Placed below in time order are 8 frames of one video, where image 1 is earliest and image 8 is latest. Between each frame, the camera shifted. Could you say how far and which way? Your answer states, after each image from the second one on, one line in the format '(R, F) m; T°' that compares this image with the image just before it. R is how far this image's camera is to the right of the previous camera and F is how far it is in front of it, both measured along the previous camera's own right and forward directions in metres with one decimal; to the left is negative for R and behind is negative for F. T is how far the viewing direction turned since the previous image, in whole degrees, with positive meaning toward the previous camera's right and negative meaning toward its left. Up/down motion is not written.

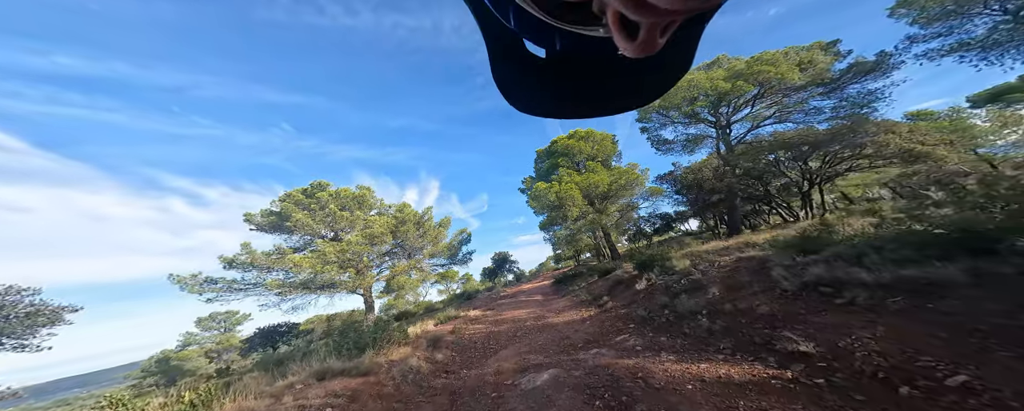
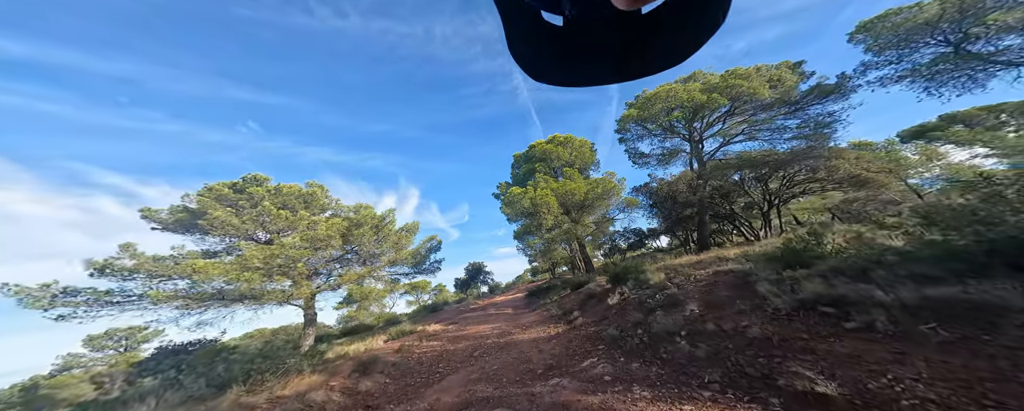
(+0.4, +0.9) m; +4°
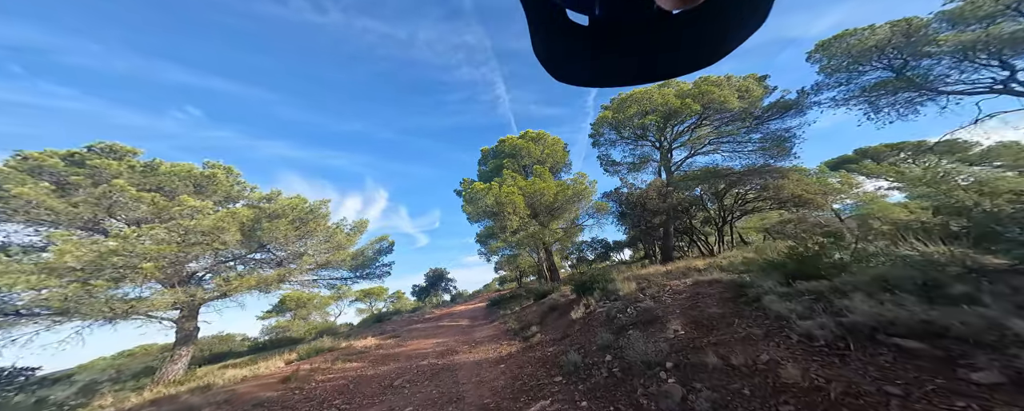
(+0.5, +1.4) m; +7°
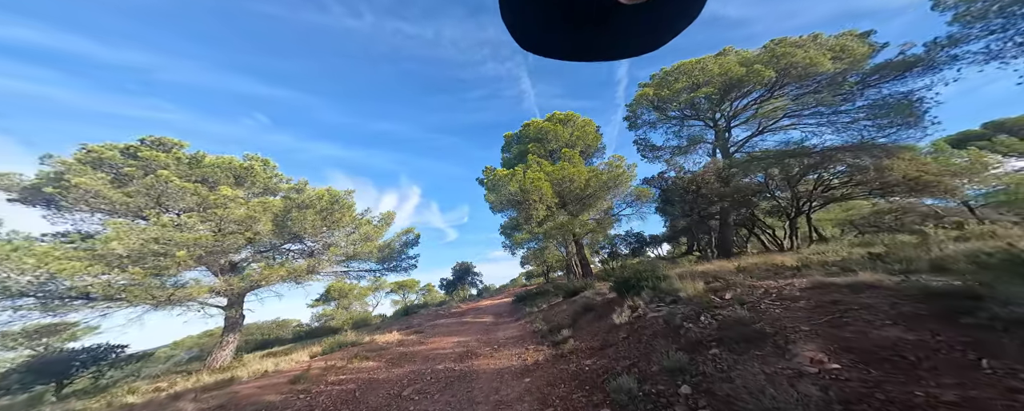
(0.0, +1.2) m; -6°
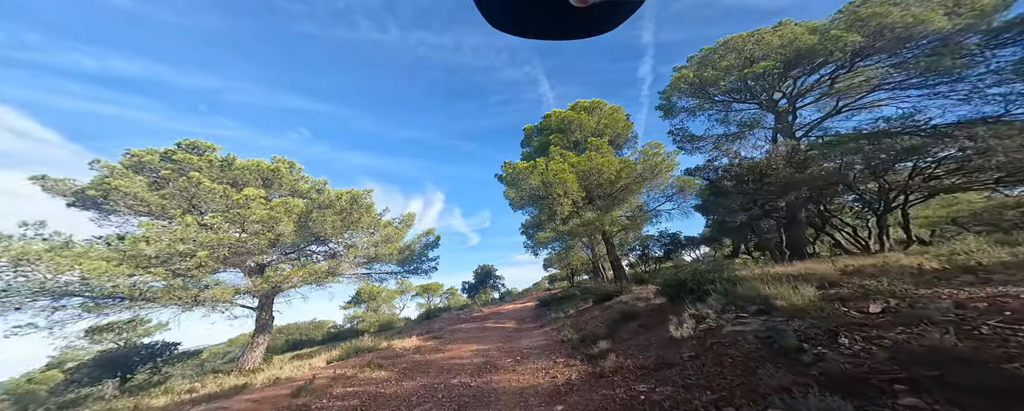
(0.0, +1.0) m; -4°
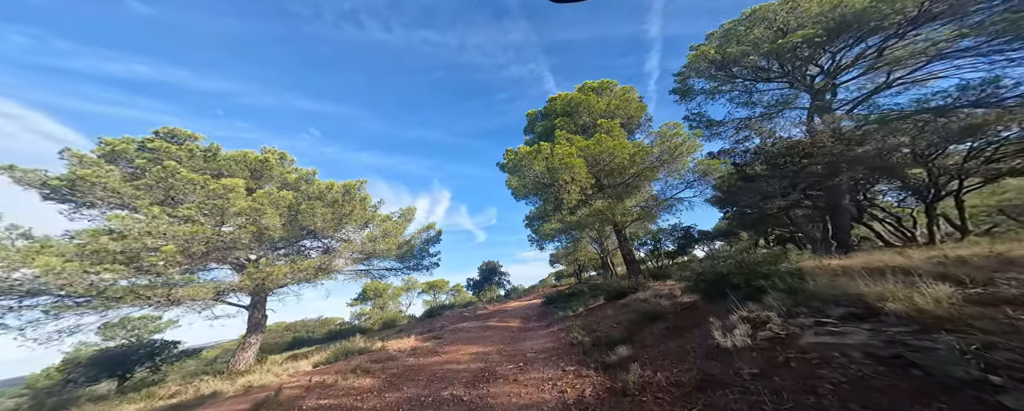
(+0.1, +0.9) m; -1°
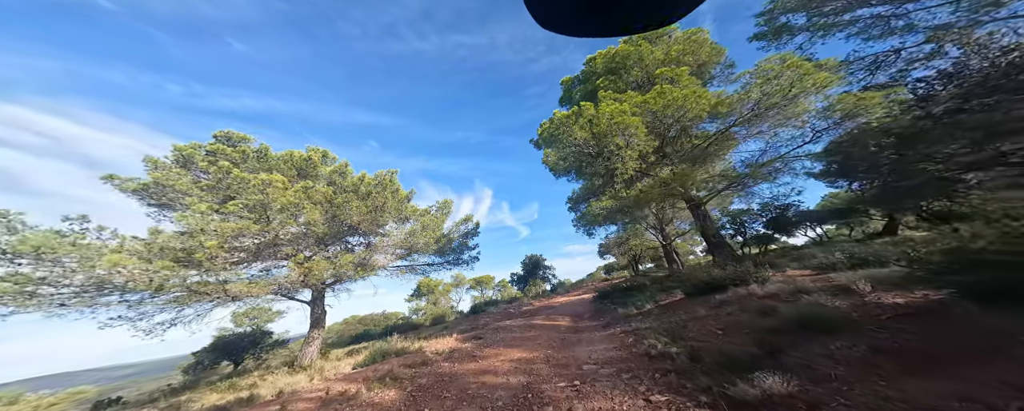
(0.0, +1.6) m; -8°
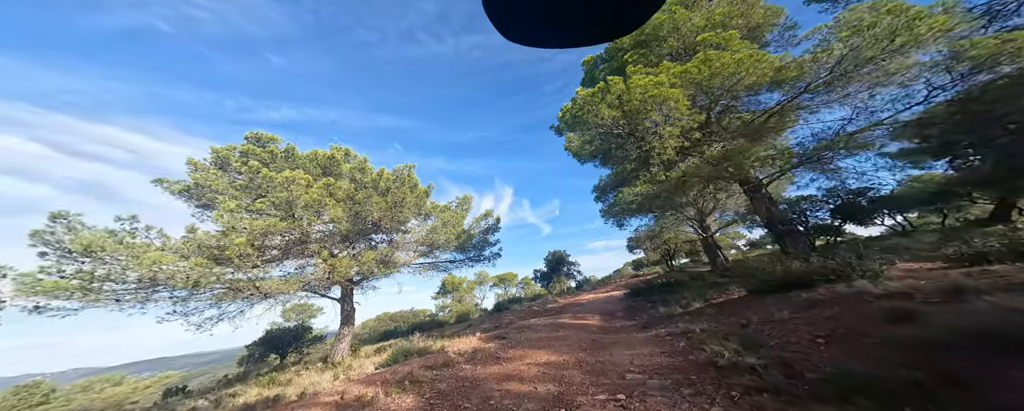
(-0.1, +0.7) m; -4°
